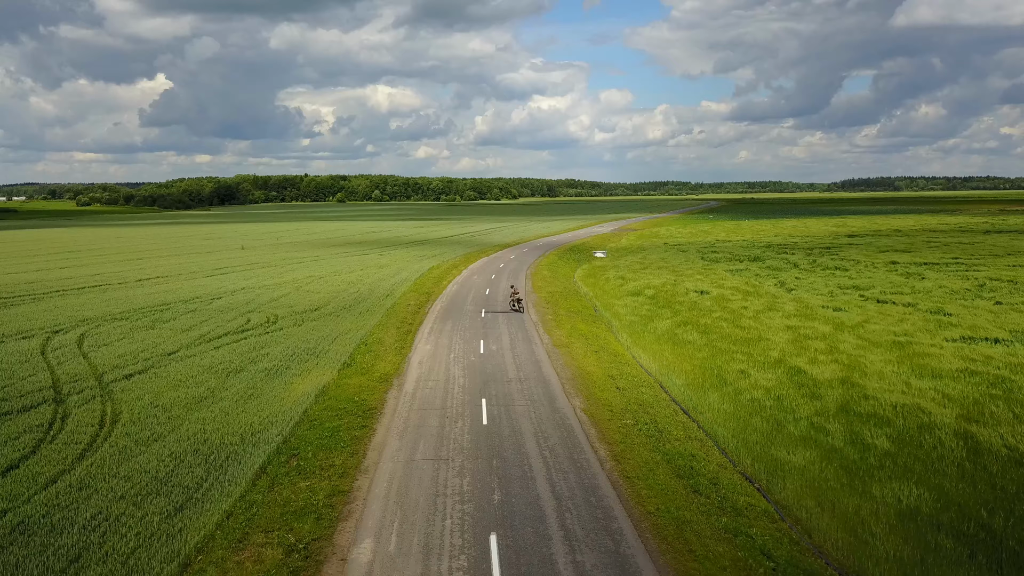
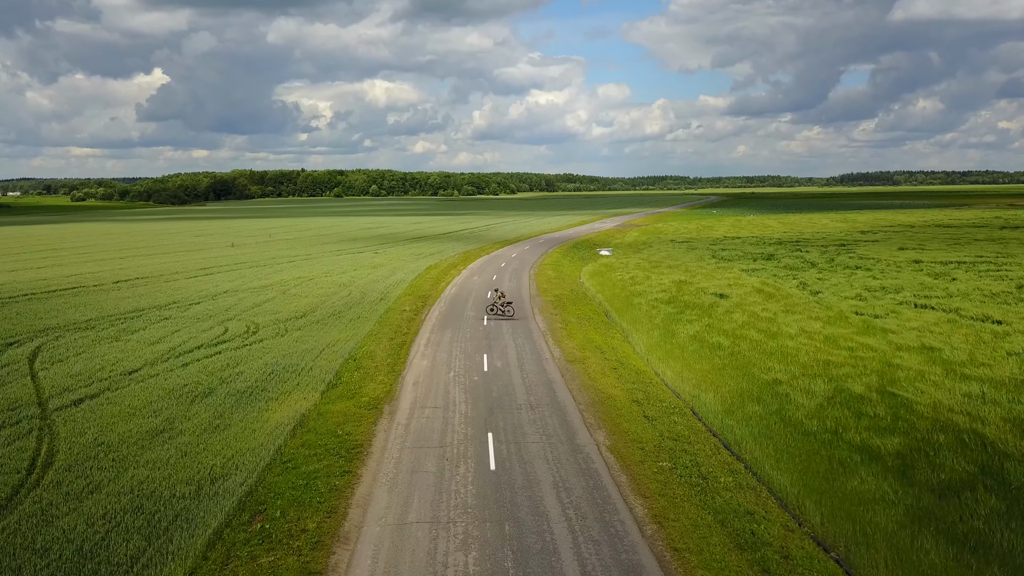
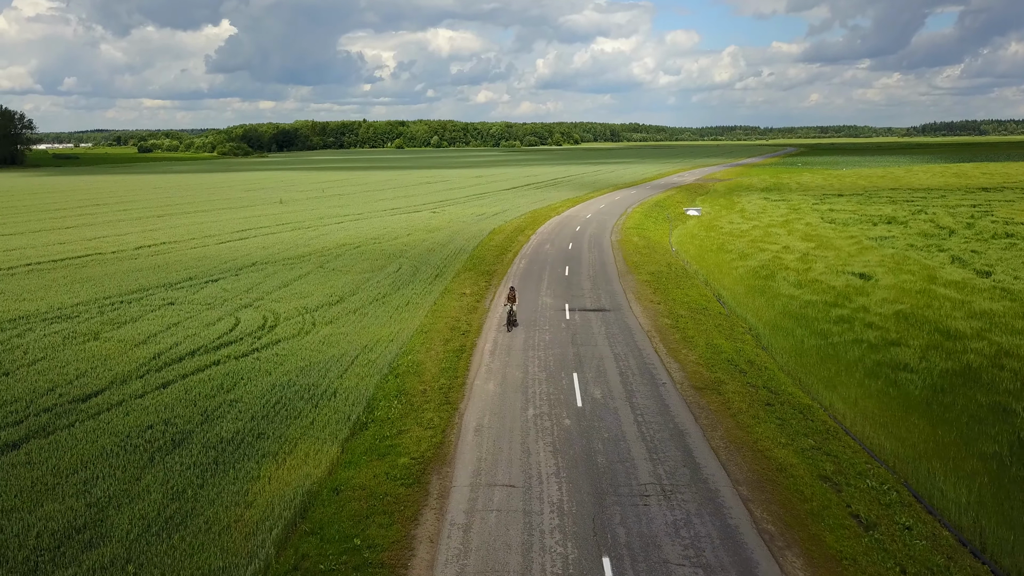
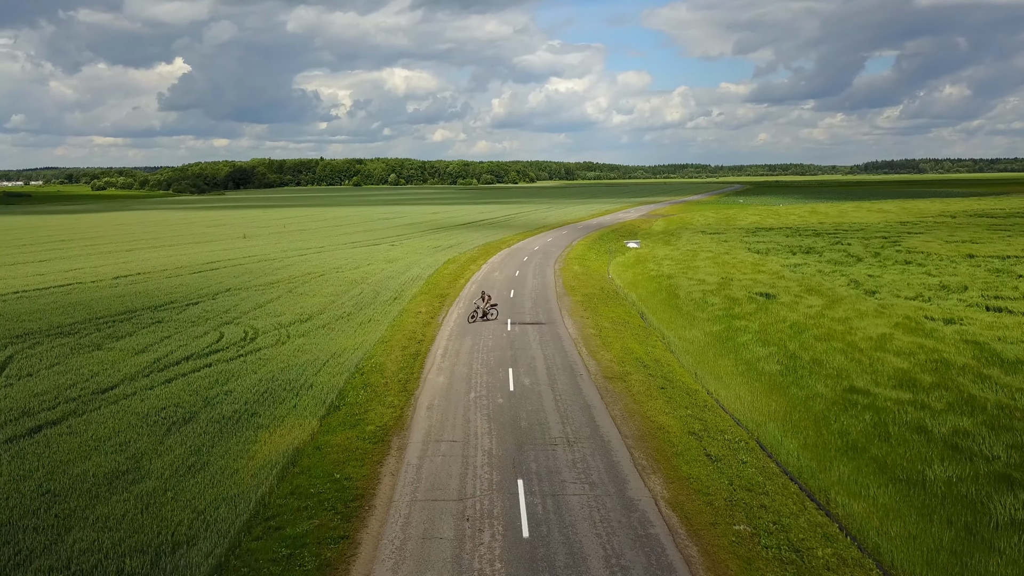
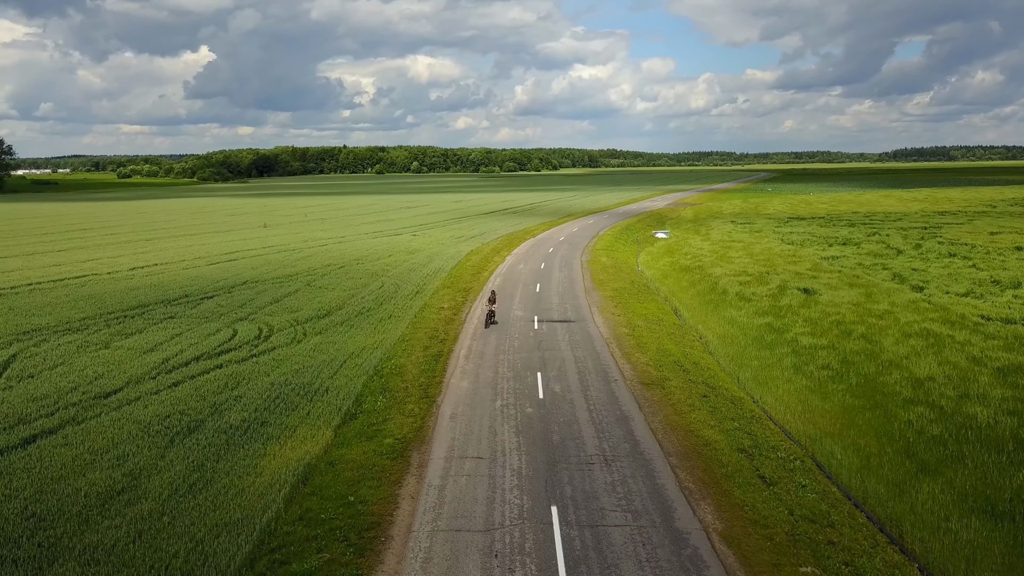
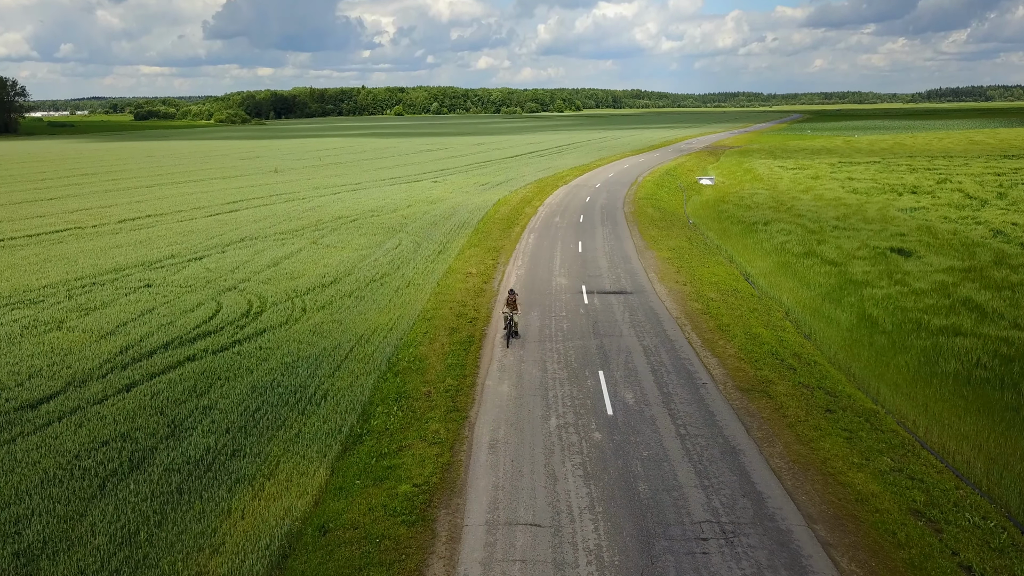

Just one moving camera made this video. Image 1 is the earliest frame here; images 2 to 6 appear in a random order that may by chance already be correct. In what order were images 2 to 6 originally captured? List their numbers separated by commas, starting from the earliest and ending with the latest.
2, 4, 5, 3, 6
